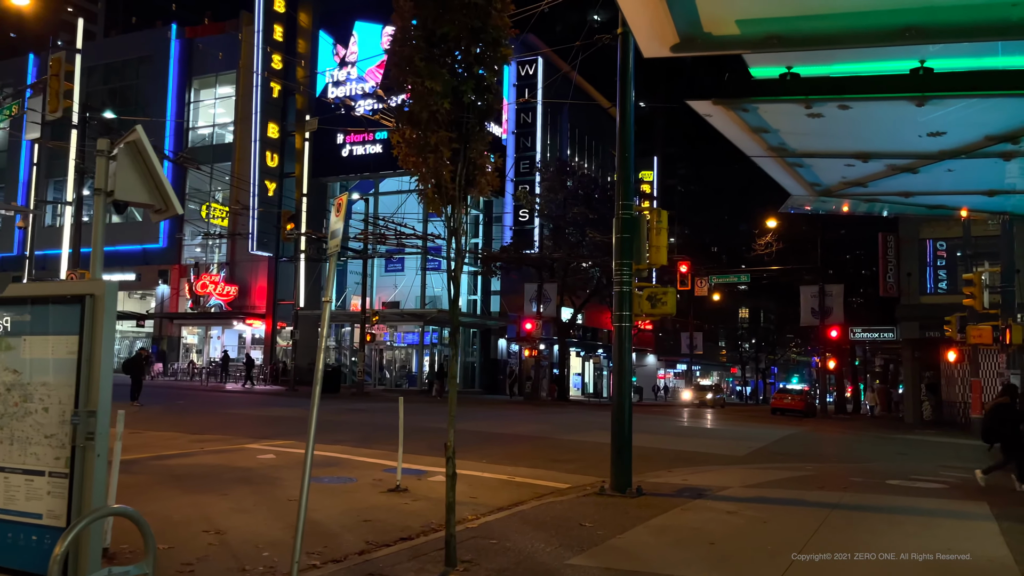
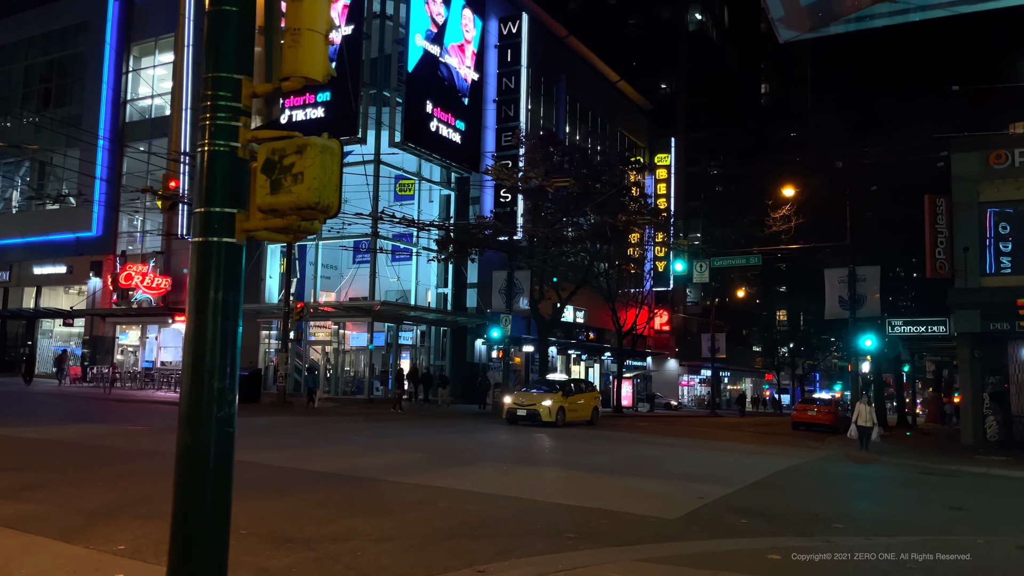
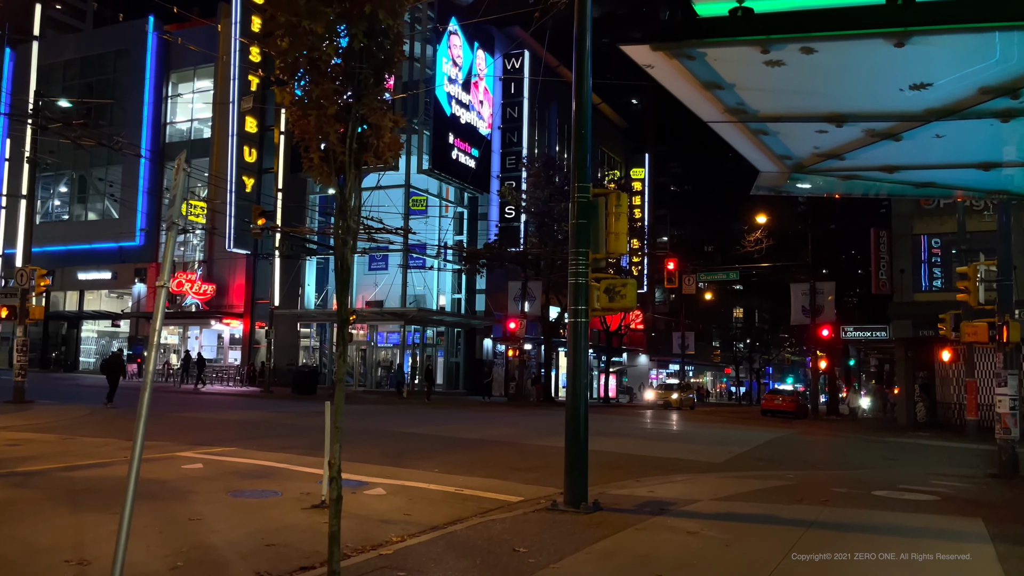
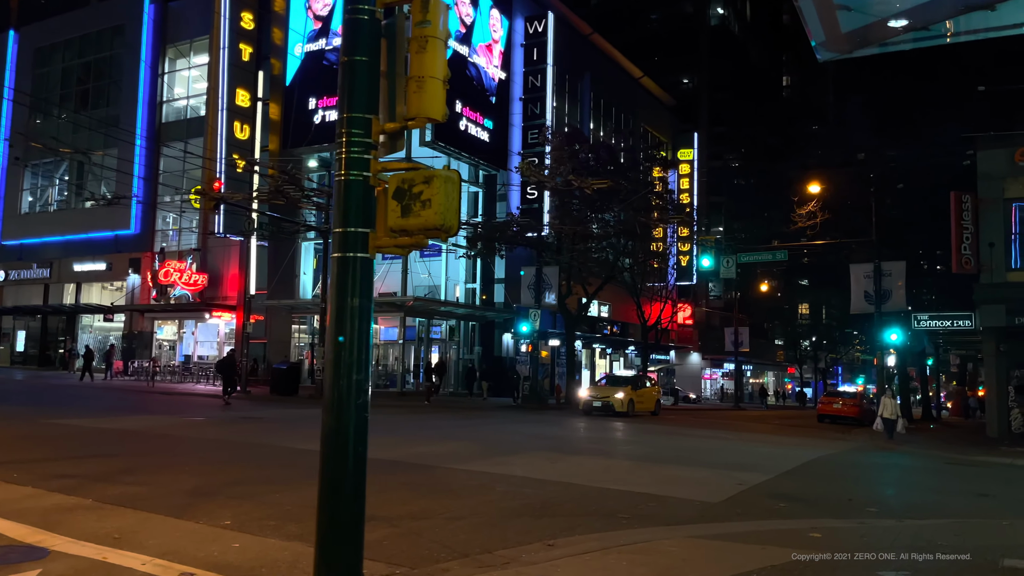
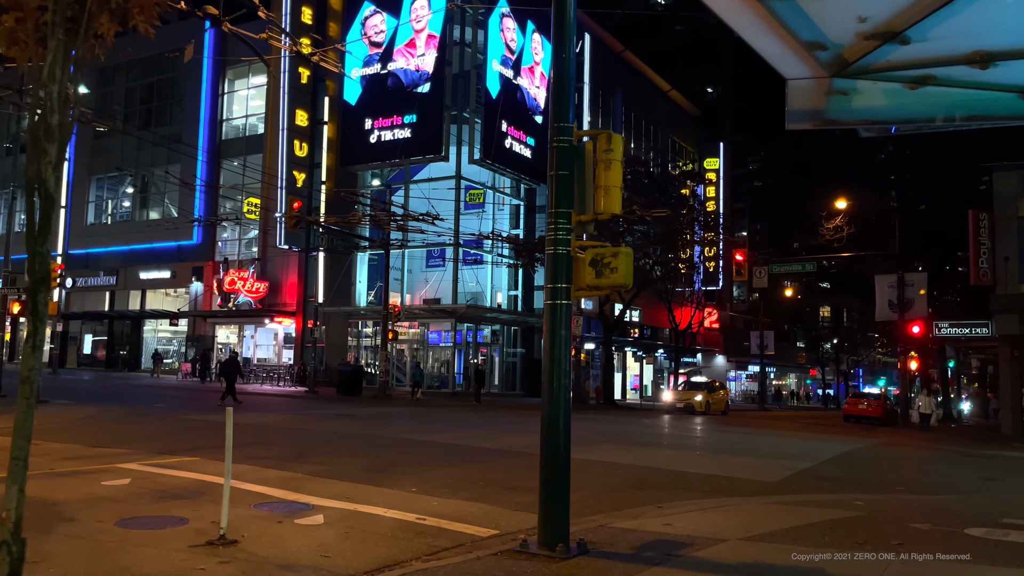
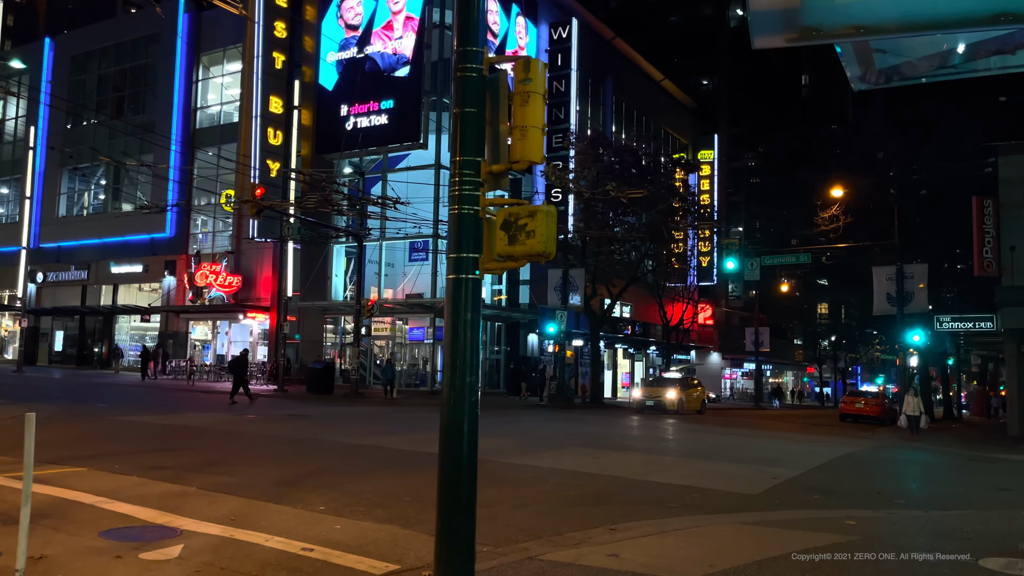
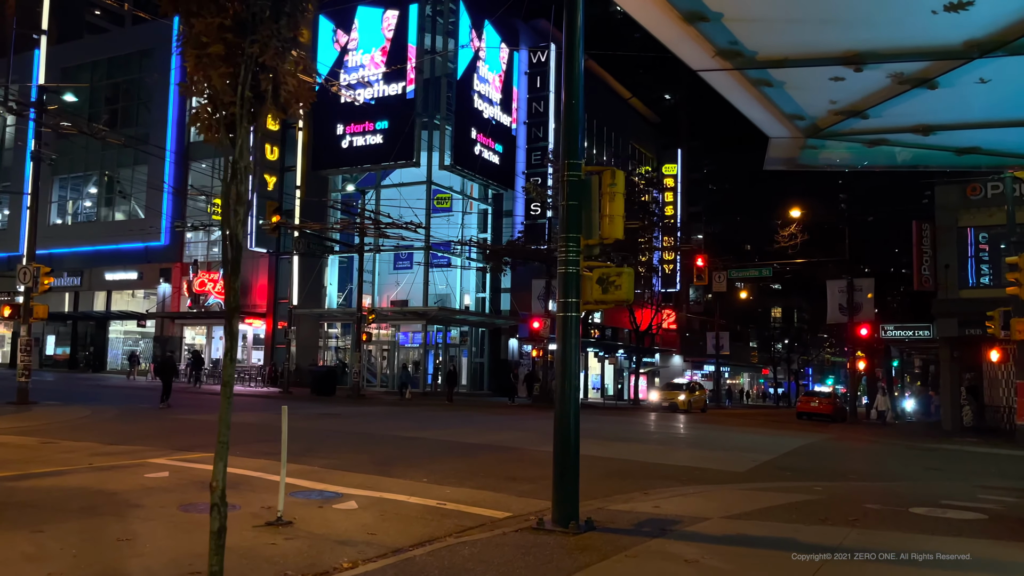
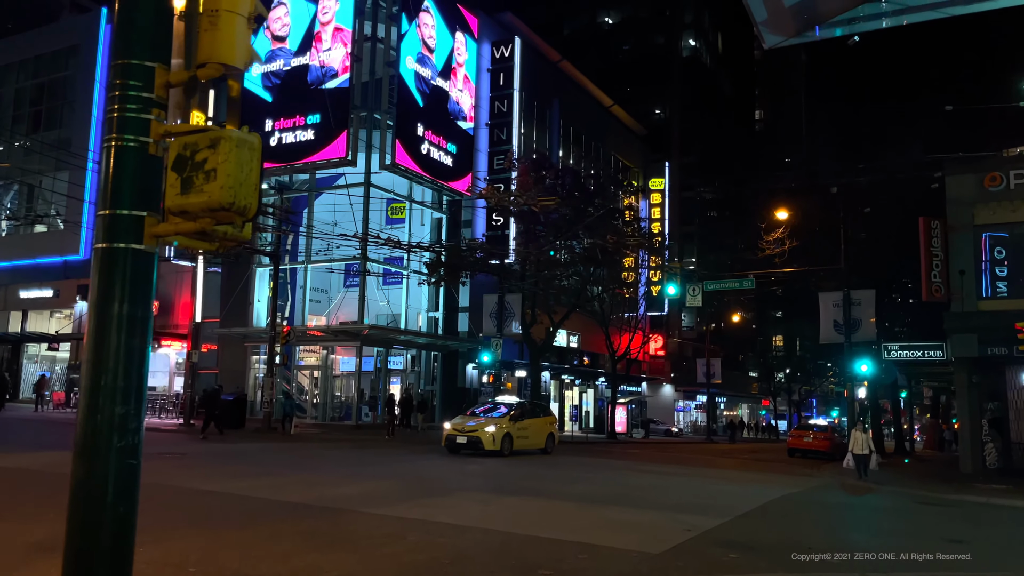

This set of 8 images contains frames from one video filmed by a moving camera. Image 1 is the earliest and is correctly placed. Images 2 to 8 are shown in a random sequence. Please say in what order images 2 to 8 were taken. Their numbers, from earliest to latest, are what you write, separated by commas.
3, 7, 5, 6, 4, 2, 8
